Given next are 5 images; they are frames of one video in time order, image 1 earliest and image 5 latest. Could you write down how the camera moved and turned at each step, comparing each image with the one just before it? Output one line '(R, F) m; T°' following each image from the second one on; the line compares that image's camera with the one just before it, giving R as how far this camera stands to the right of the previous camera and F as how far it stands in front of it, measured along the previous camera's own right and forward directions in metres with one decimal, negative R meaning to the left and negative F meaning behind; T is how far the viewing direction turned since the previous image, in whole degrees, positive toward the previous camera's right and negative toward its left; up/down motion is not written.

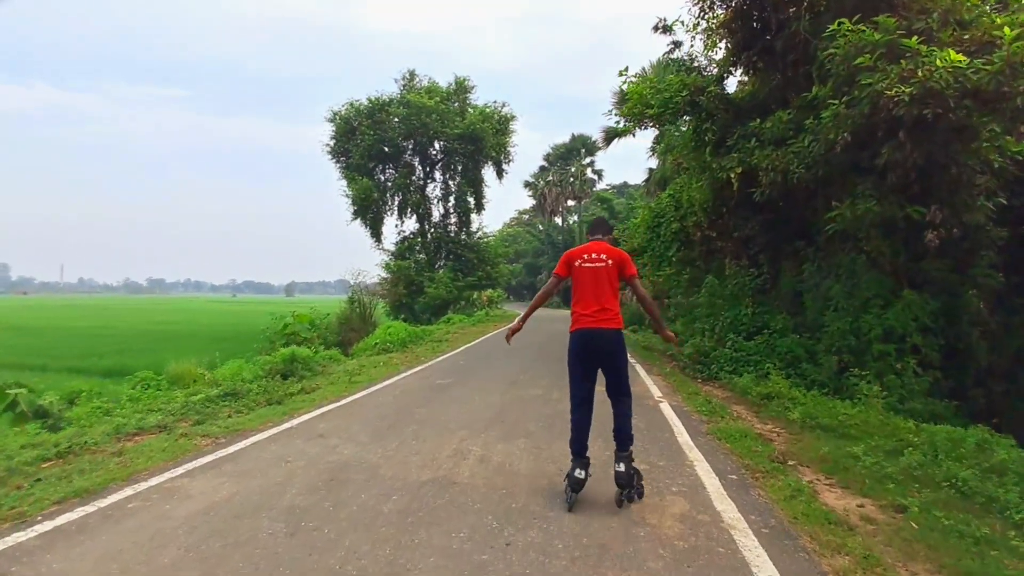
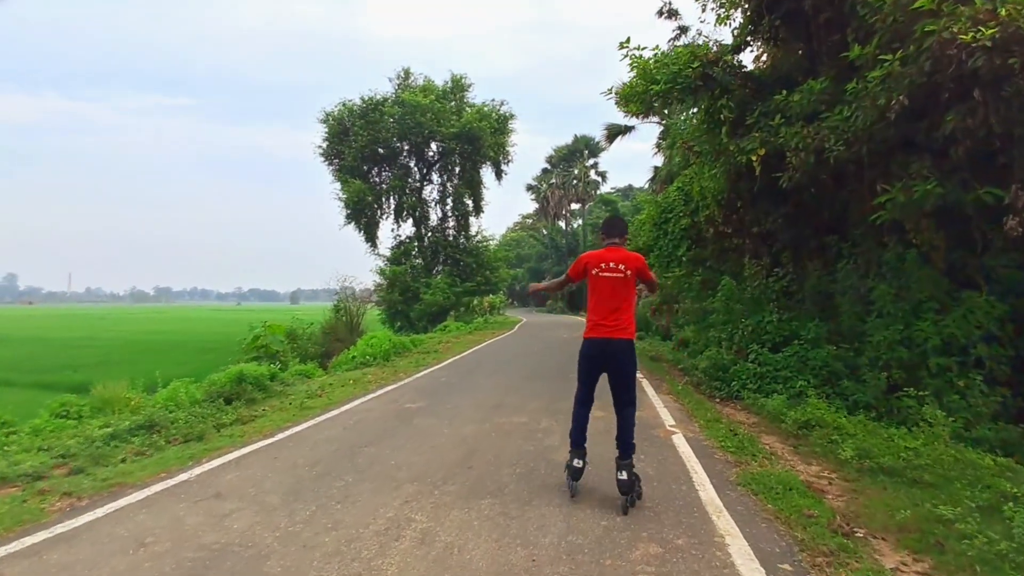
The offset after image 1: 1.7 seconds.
(+0.3, +1.7) m; 0°
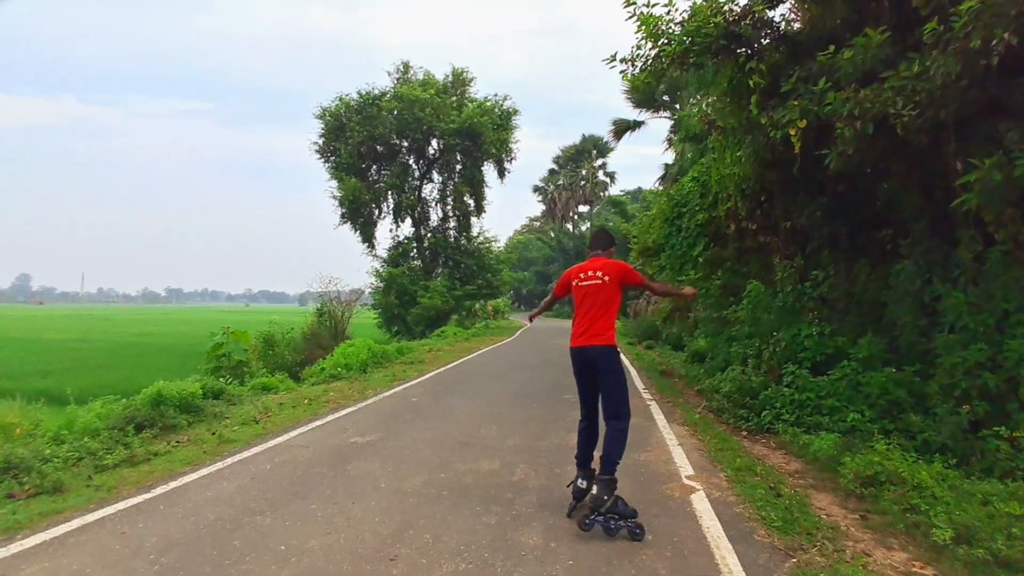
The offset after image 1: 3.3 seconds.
(+0.4, +1.9) m; -1°
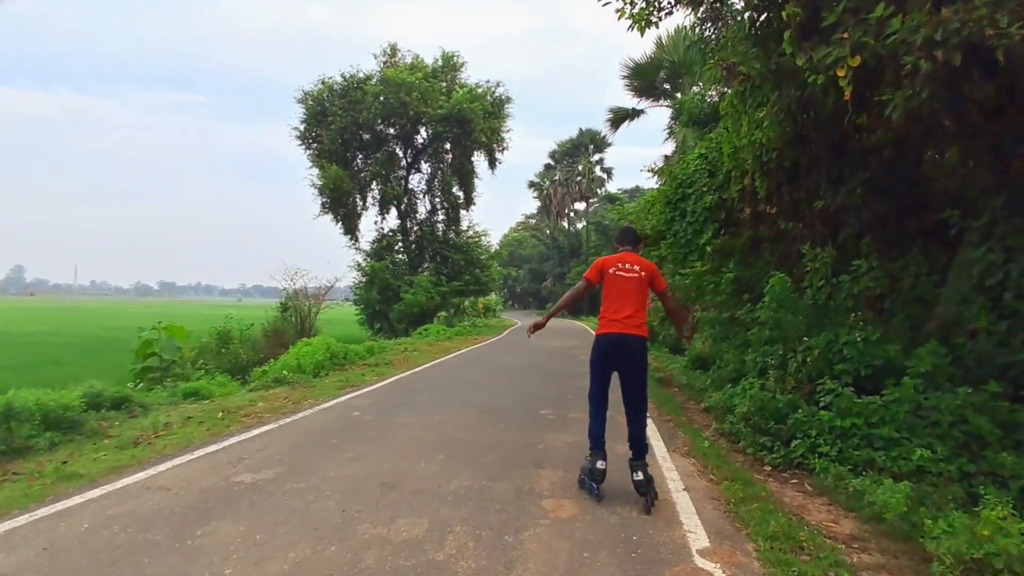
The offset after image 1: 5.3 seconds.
(+0.4, +1.9) m; 0°
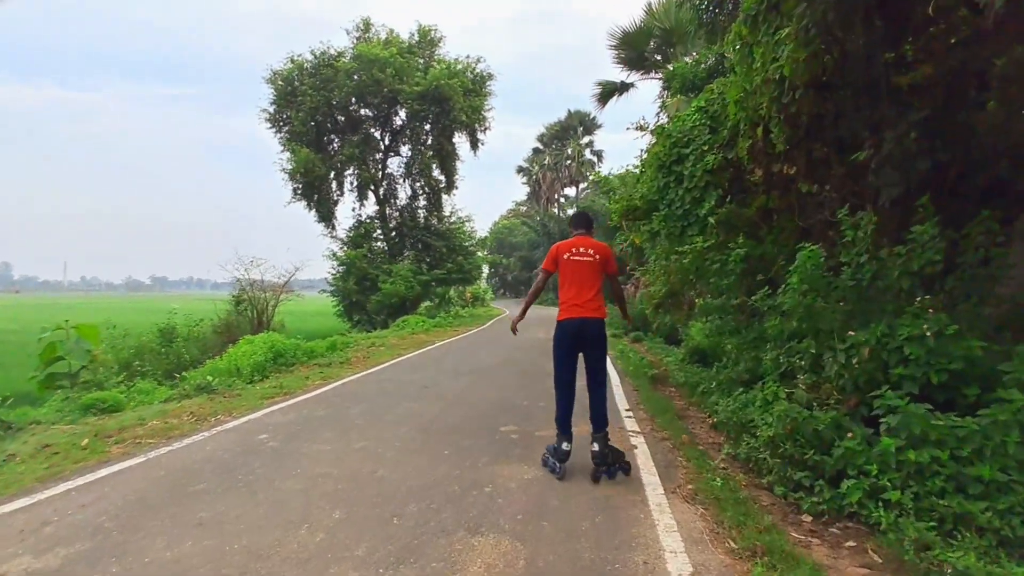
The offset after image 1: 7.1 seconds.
(+0.4, +1.8) m; +1°
